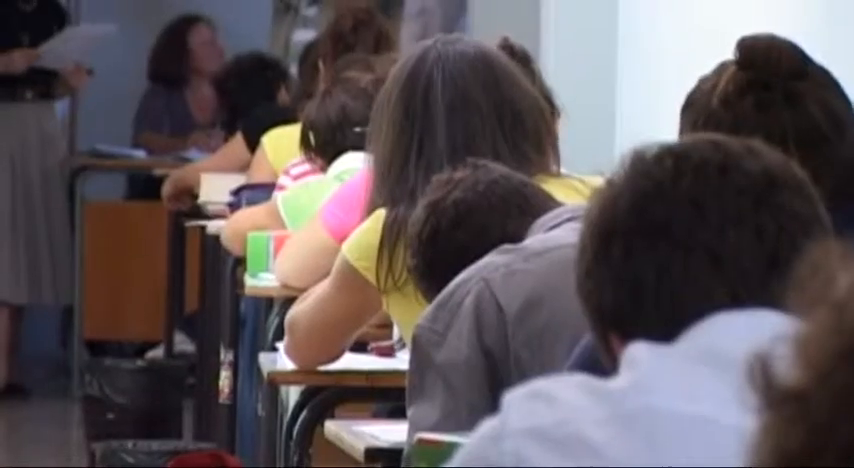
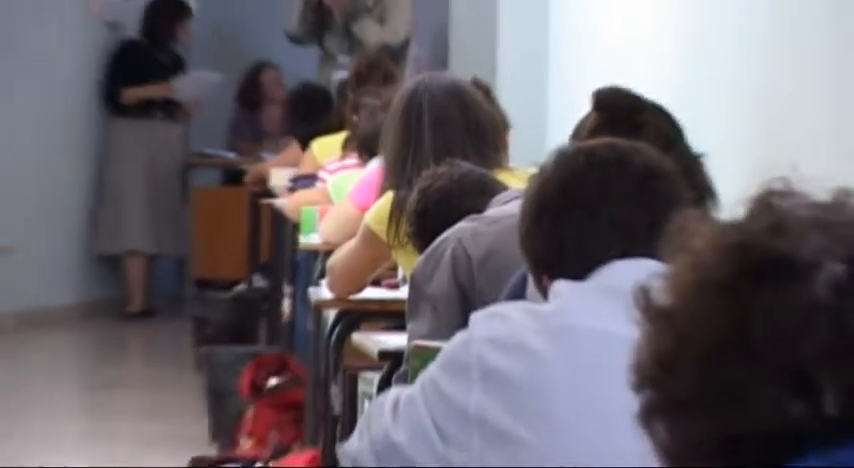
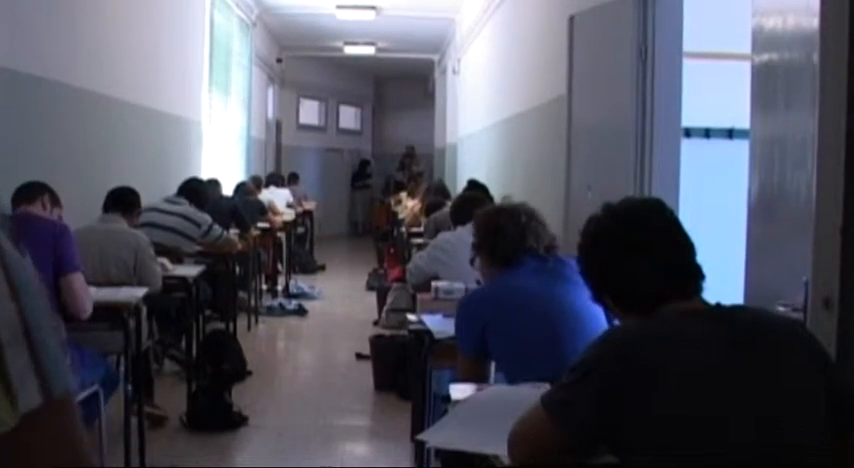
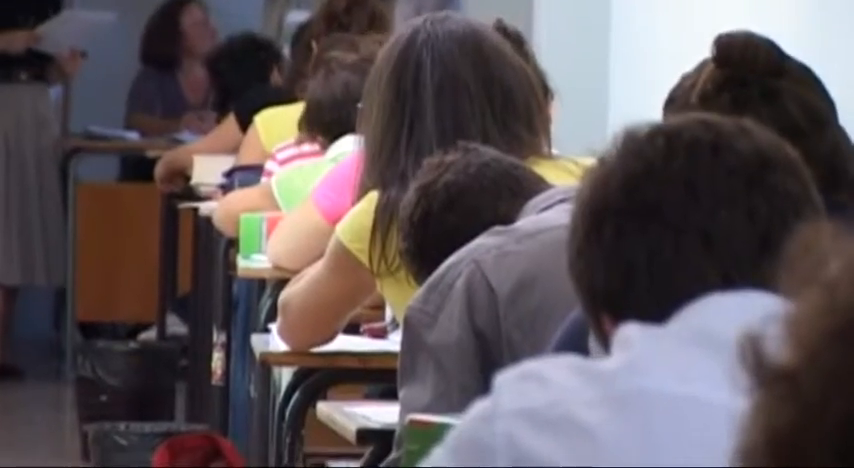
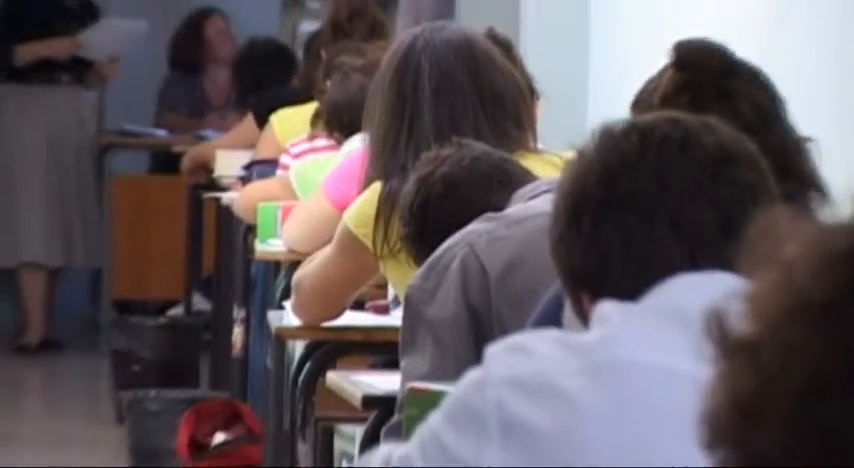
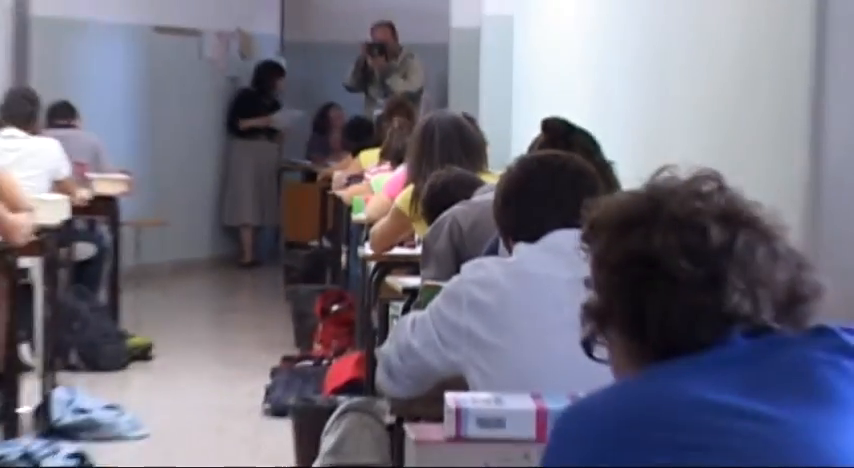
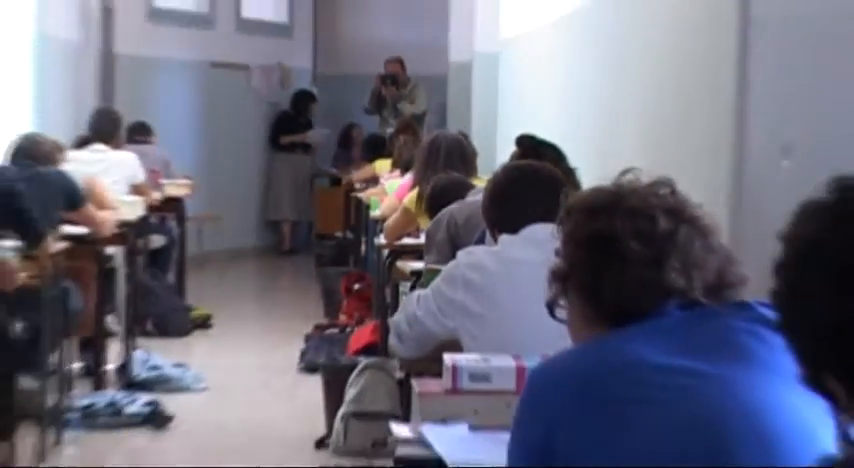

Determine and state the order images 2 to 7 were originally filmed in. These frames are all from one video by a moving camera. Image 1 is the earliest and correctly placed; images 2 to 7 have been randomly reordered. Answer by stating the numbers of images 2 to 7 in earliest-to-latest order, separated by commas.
4, 5, 2, 6, 7, 3
